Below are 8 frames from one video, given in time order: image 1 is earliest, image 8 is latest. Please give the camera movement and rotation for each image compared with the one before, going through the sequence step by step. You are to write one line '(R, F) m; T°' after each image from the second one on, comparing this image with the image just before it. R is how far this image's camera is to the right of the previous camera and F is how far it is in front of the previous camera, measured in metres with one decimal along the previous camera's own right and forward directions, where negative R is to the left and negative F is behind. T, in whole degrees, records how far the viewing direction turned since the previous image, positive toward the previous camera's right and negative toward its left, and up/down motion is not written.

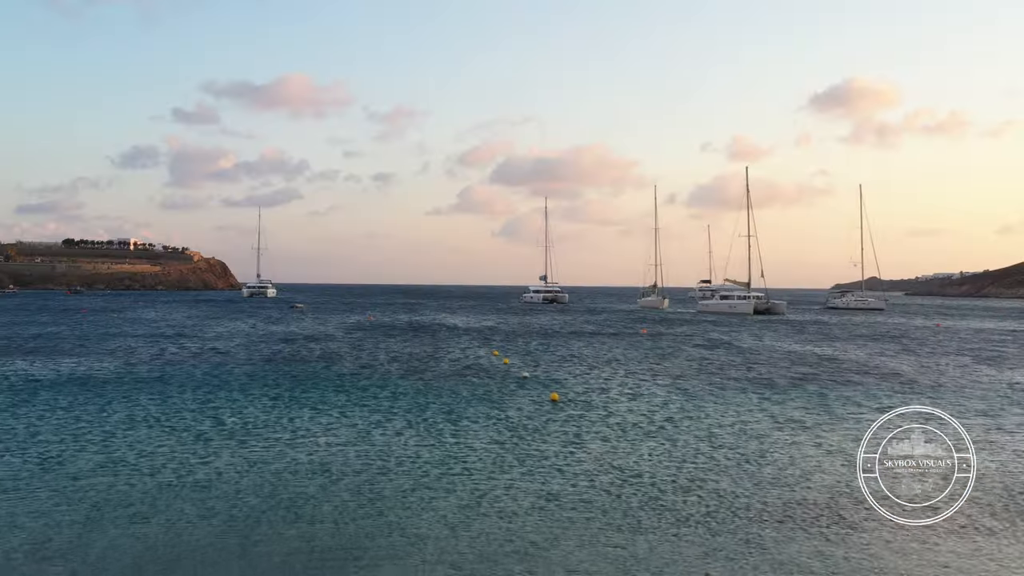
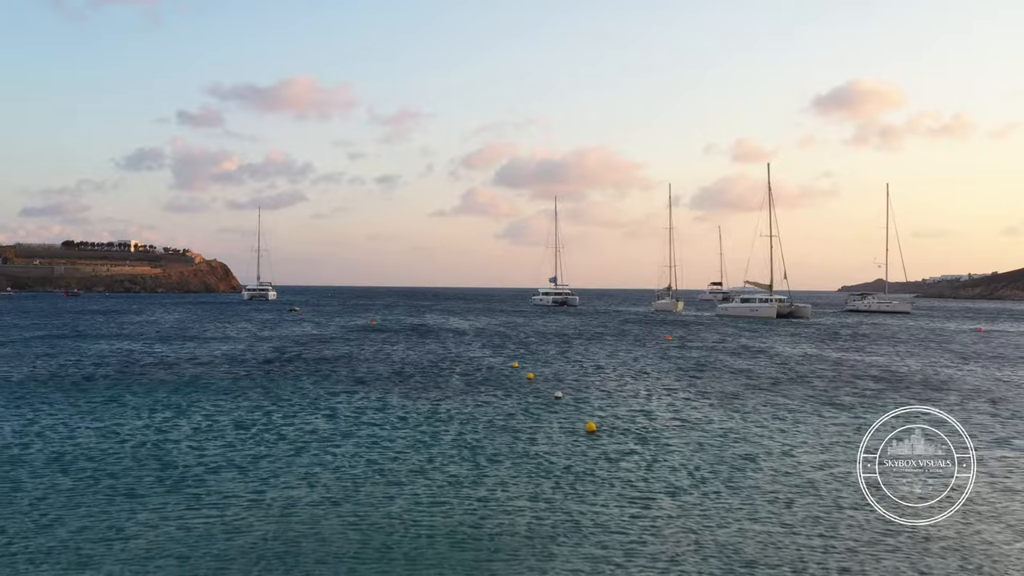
(-0.9, +6.1) m; 0°
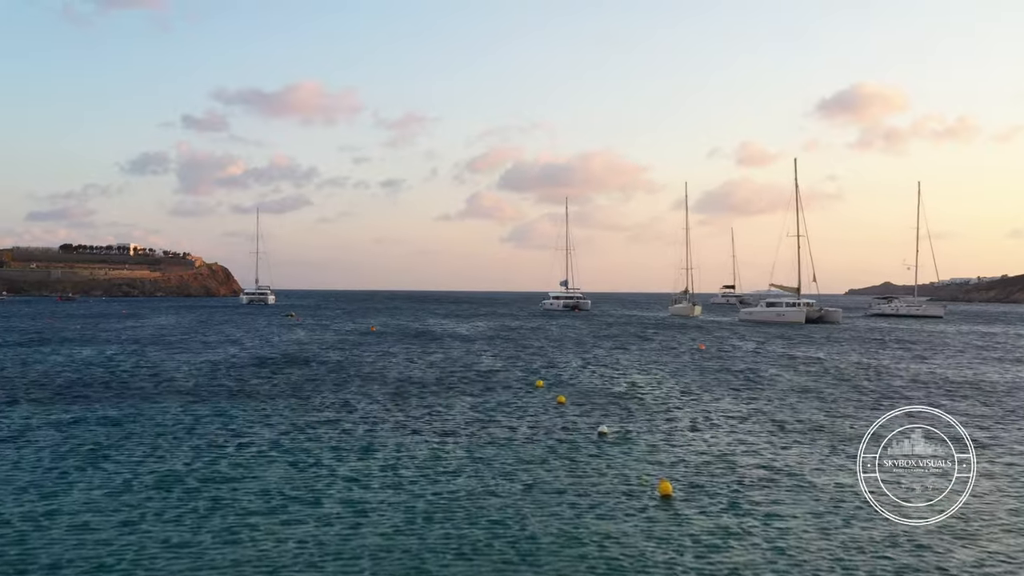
(-0.8, +7.5) m; 0°
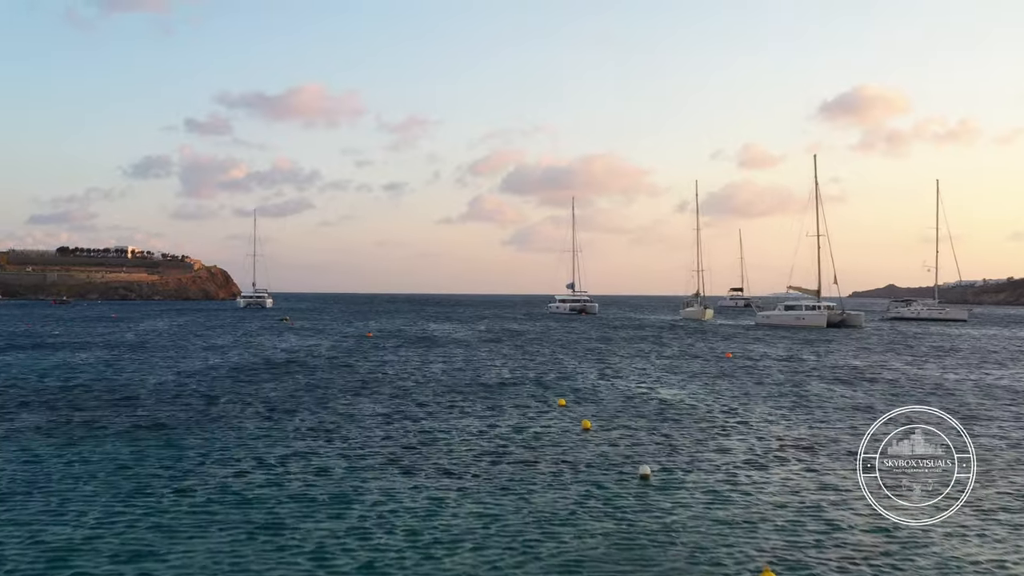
(-0.5, +5.4) m; 0°
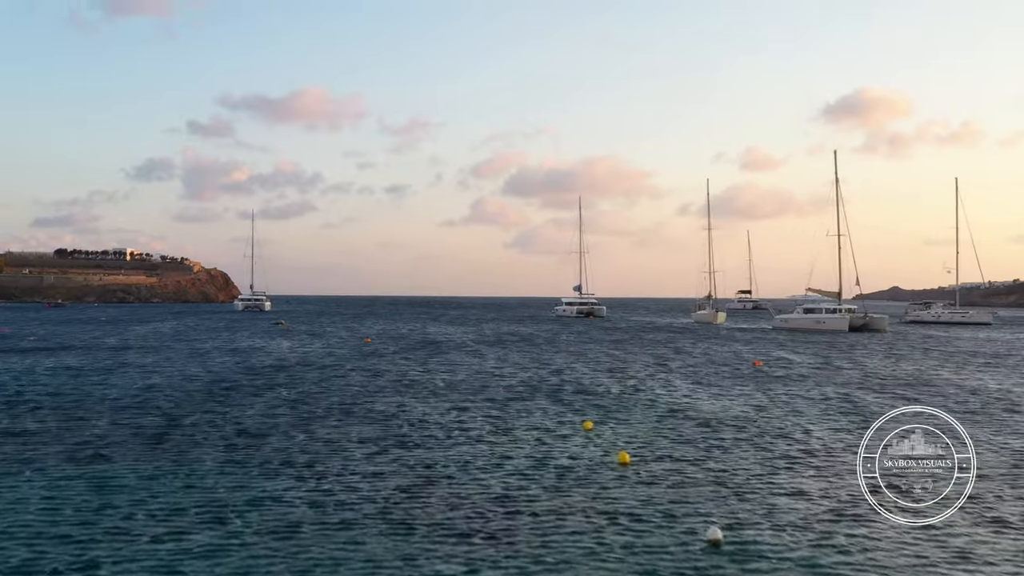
(-0.5, +4.9) m; 0°
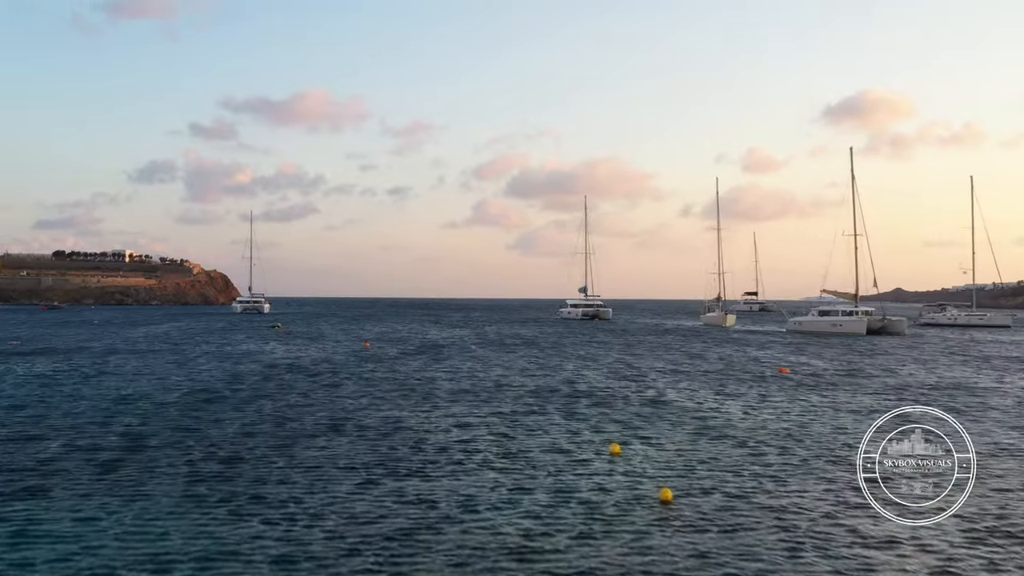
(-0.3, +3.6) m; 0°
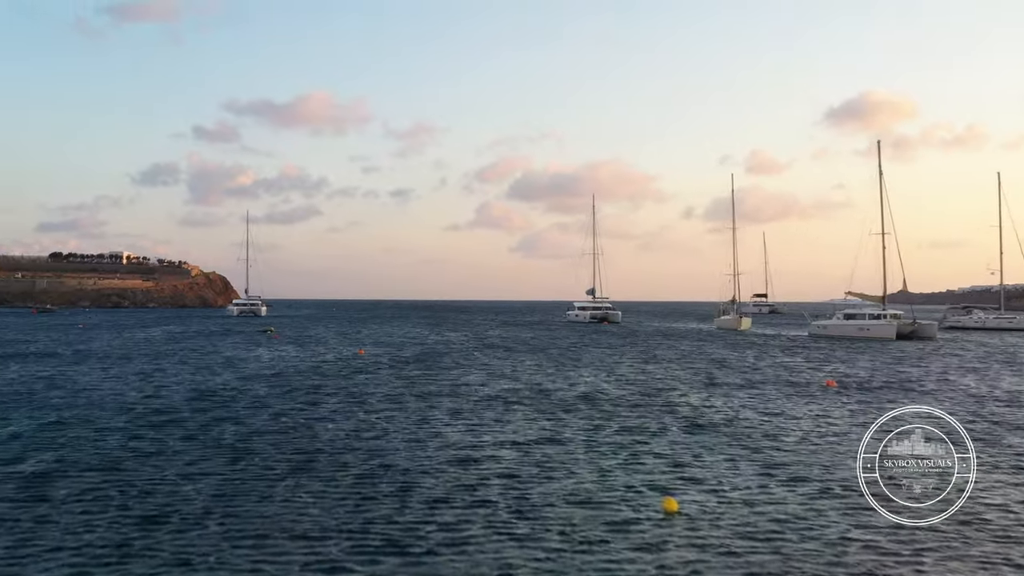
(-0.4, +5.8) m; 0°
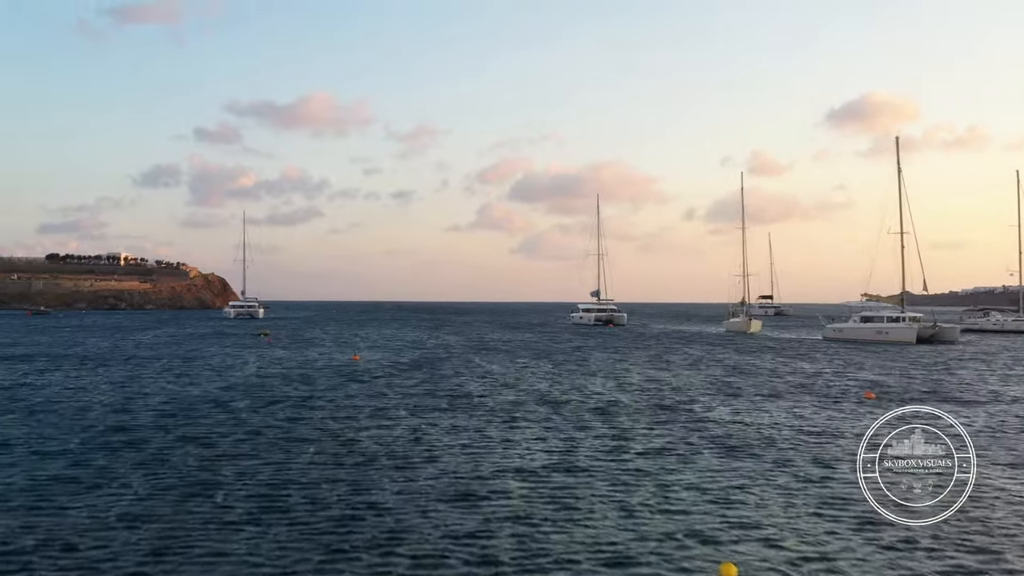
(-0.2, +3.7) m; 0°
